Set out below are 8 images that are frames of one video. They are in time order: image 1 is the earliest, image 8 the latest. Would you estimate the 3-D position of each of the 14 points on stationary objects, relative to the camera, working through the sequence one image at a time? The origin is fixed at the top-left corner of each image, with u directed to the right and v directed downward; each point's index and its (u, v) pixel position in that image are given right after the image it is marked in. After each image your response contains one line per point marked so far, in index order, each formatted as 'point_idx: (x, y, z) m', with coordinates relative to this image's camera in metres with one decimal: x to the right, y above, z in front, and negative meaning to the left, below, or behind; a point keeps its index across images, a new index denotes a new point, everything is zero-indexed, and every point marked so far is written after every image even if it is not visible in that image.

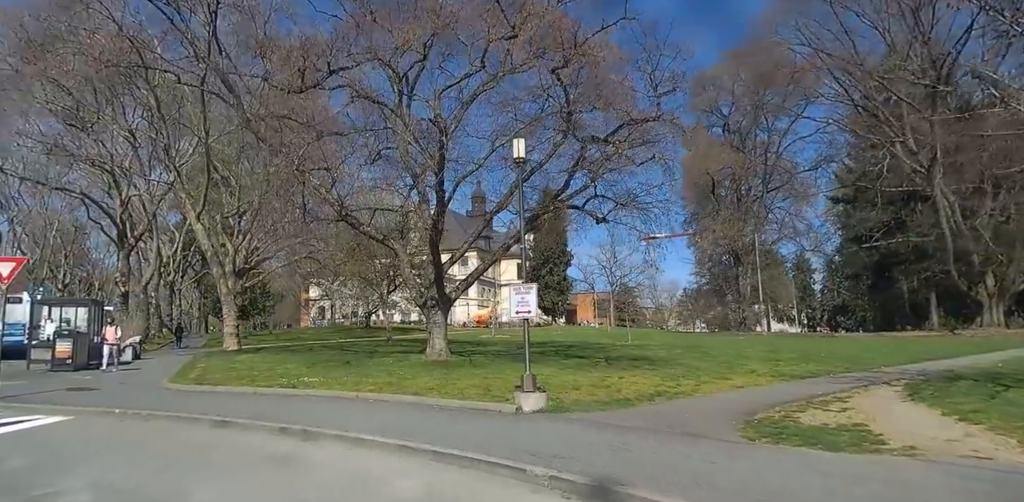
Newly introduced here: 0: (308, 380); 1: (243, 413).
0: (-5.5, -3.5, +16.5) m
1: (-5.5, -3.3, +12.5) m
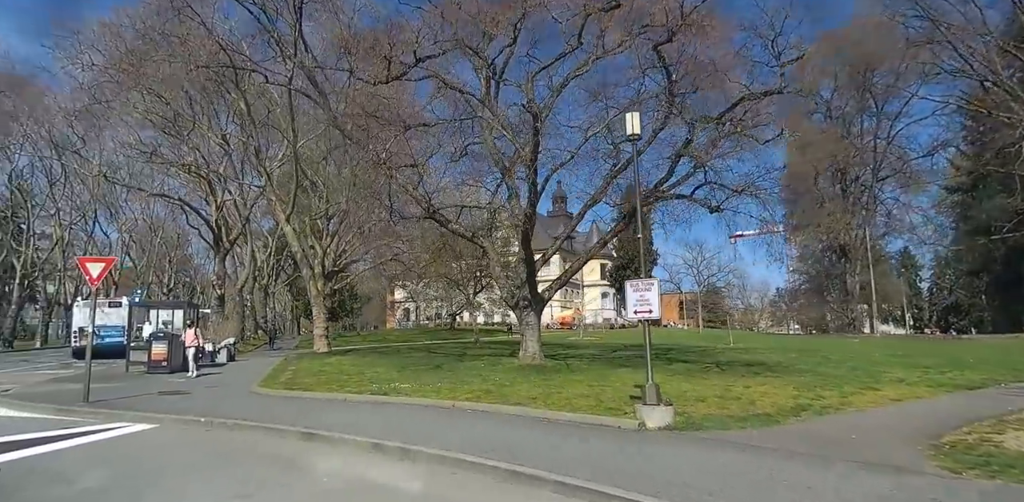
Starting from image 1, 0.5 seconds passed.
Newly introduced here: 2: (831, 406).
0: (-2.8, -3.4, +15.2) m
1: (-3.3, -3.2, +11.3) m
2: (+7.3, -3.5, +13.9) m
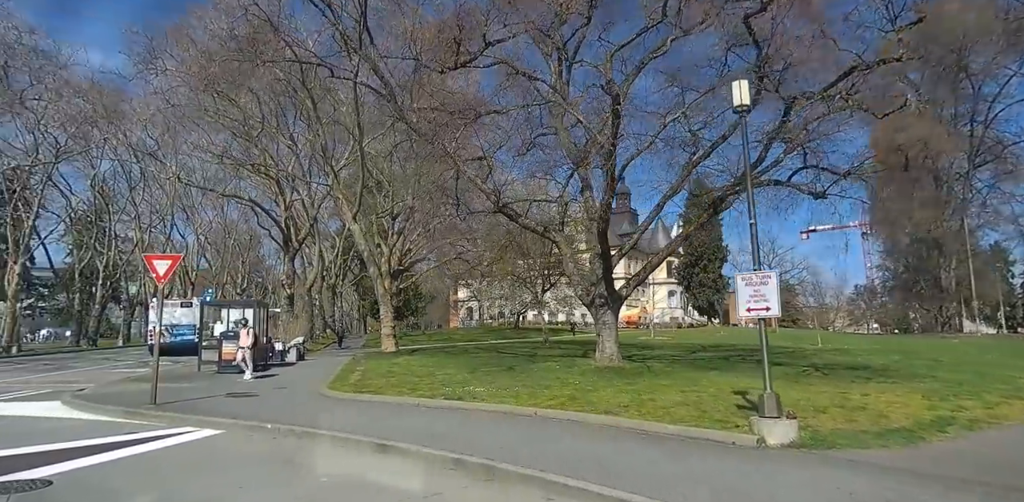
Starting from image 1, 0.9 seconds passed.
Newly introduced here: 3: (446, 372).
0: (-0.8, -3.2, +14.1) m
1: (-1.8, -3.1, +10.2) m
2: (+9.1, -3.3, +11.8) m
3: (-2.1, -3.7, +18.9) m
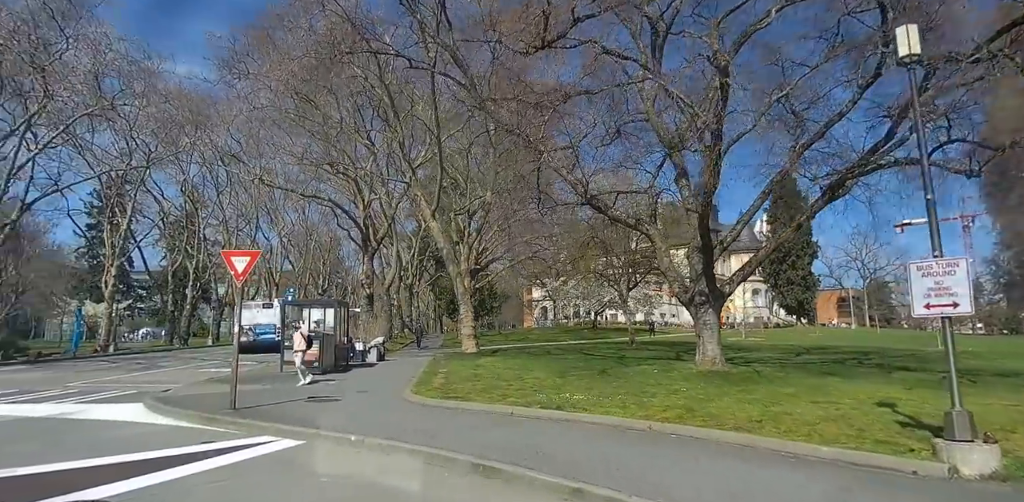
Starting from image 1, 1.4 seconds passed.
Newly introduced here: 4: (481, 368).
0: (+1.3, -3.0, +12.6) m
1: (-0.1, -2.9, +8.8) m
2: (+10.8, -3.0, +9.2) m
3: (+0.6, -3.6, +17.5) m
4: (-1.0, -3.8, +19.3) m
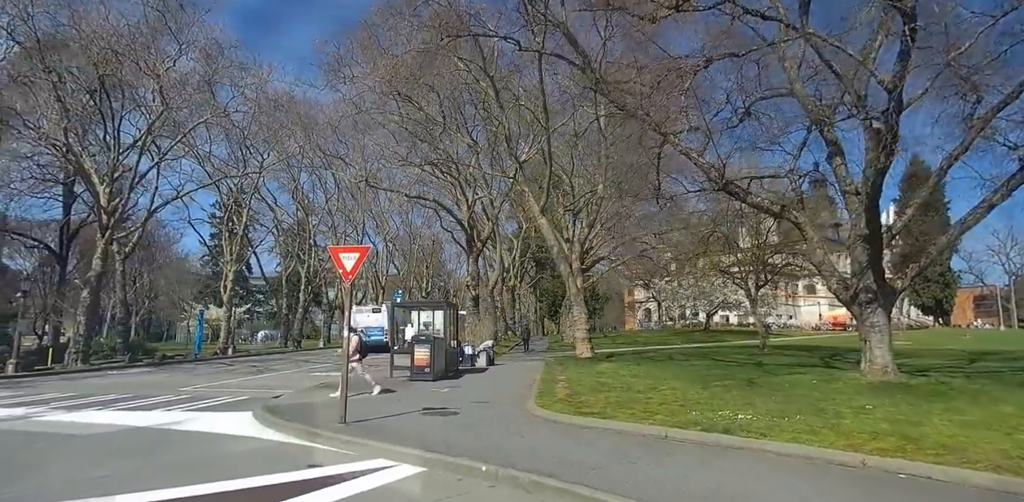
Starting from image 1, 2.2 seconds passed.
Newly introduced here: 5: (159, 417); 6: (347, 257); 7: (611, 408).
0: (+3.8, -2.8, +10.3) m
1: (+1.9, -2.7, +6.8) m
2: (+12.7, -2.5, +5.4) m
3: (+4.0, -3.4, +15.2) m
4: (+2.6, -3.6, +17.3) m
5: (-6.3, -3.0, +10.8) m
6: (-2.9, -0.1, +10.5) m
7: (+1.9, -3.0, +11.5) m
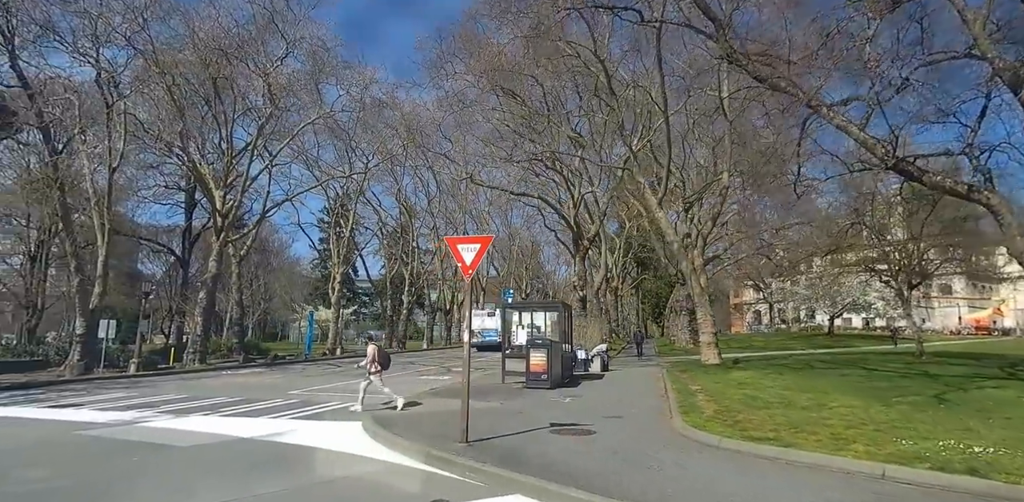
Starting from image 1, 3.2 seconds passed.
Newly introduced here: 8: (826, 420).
0: (+5.8, -2.5, +7.8) m
1: (+3.4, -2.4, +4.7) m
2: (+13.9, -2.1, +1.6) m
3: (+6.8, -3.1, +12.7) m
4: (+5.8, -3.4, +14.9) m
5: (-4.0, -2.8, +9.9) m
6: (-0.7, +0.1, +9.1) m
7: (+4.1, -2.8, +9.3) m
8: (+5.1, -2.8, +10.1) m
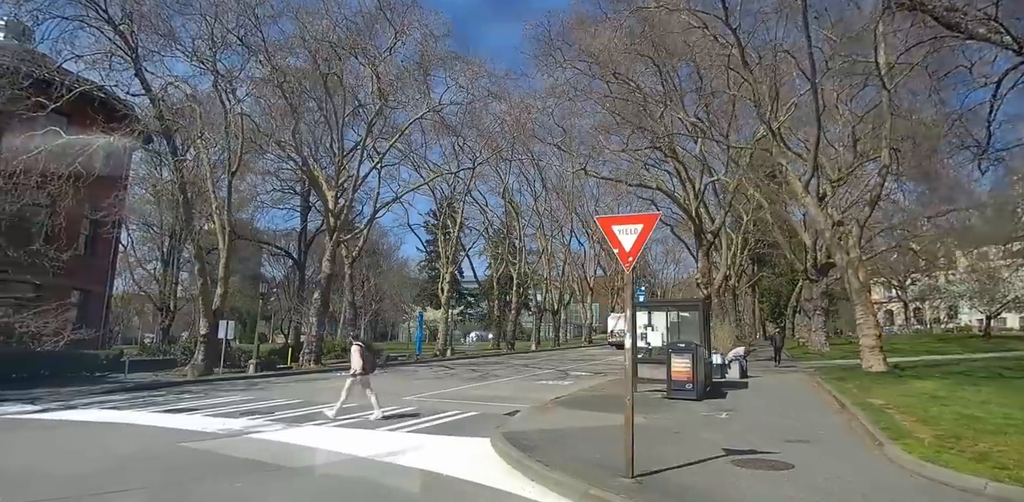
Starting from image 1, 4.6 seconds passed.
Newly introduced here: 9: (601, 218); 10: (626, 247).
0: (+7.5, -2.2, +5.0) m
1: (+4.6, -2.1, +2.3) m
2: (+14.4, -1.6, -2.4) m
3: (+9.2, -2.7, +9.6) m
4: (+8.6, -3.0, +12.0) m
5: (-1.8, -2.7, +8.6) m
6: (+1.2, +0.3, +7.3) m
7: (+6.1, -2.5, +6.8) m
8: (+7.2, -2.5, +7.4) m
9: (+0.9, +0.4, +7.5) m
10: (+1.2, +0.1, +7.2) m
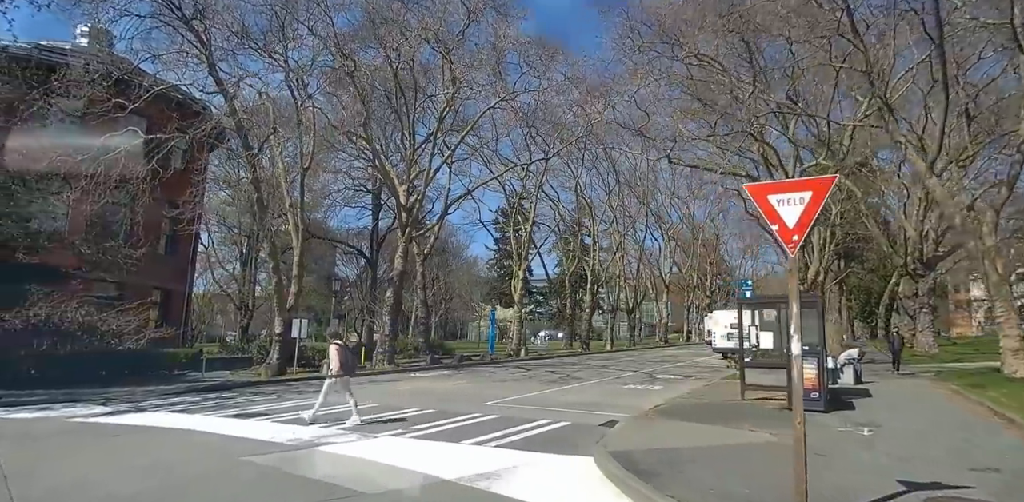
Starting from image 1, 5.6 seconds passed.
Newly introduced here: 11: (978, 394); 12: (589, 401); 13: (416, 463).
0: (+8.4, -1.9, +2.9) m
1: (+5.2, -1.9, +0.5) m
2: (+14.5, -1.3, -5.3) m
3: (+10.6, -2.5, +7.3) m
4: (+10.3, -2.7, +9.7) m
5: (-0.5, -2.5, +7.5) m
6: (+2.3, +0.5, +5.9) m
7: (+7.1, -2.2, +4.8) m
8: (+8.3, -2.2, +5.2) m
9: (+2.1, +0.6, +6.1) m
10: (+2.3, +0.3, +5.8) m
11: (+11.3, -3.4, +14.8) m
12: (+1.7, -3.4, +13.7) m
13: (-1.1, -2.5, +7.2) m
